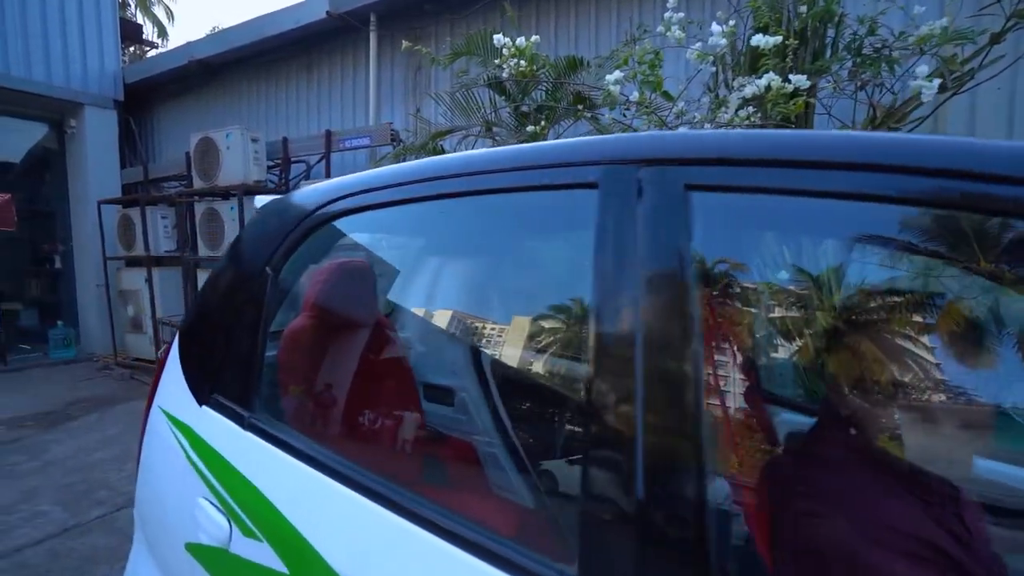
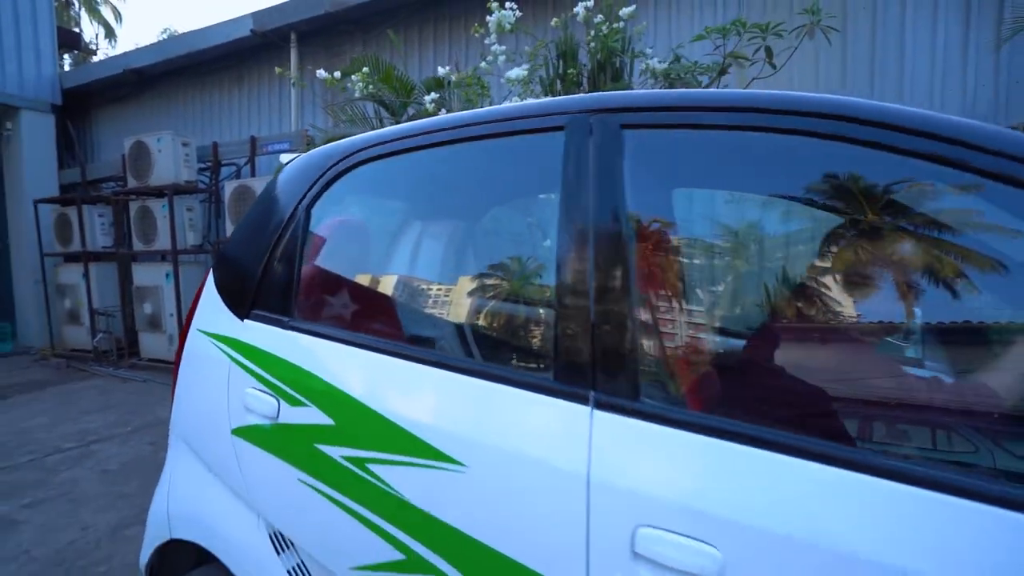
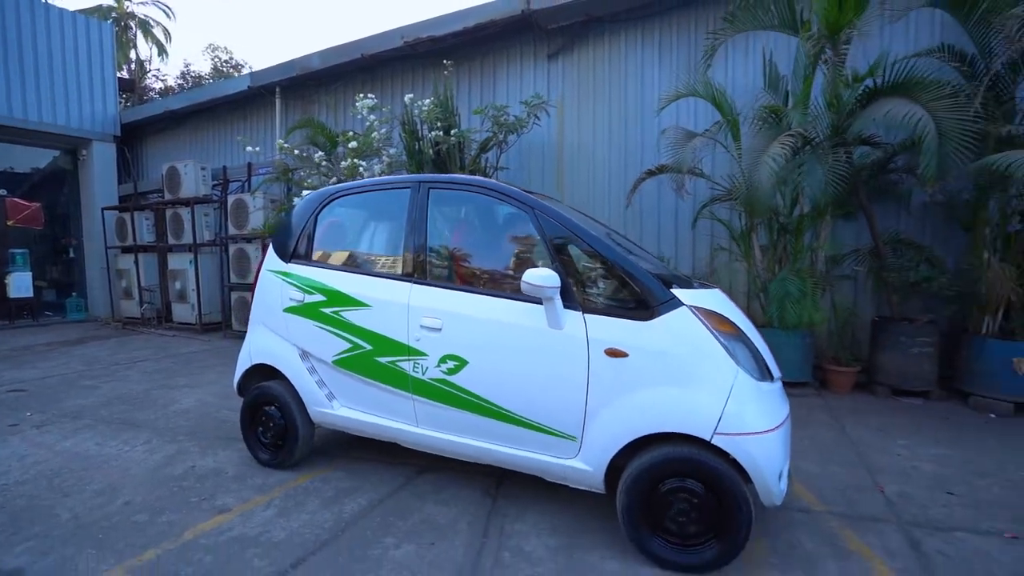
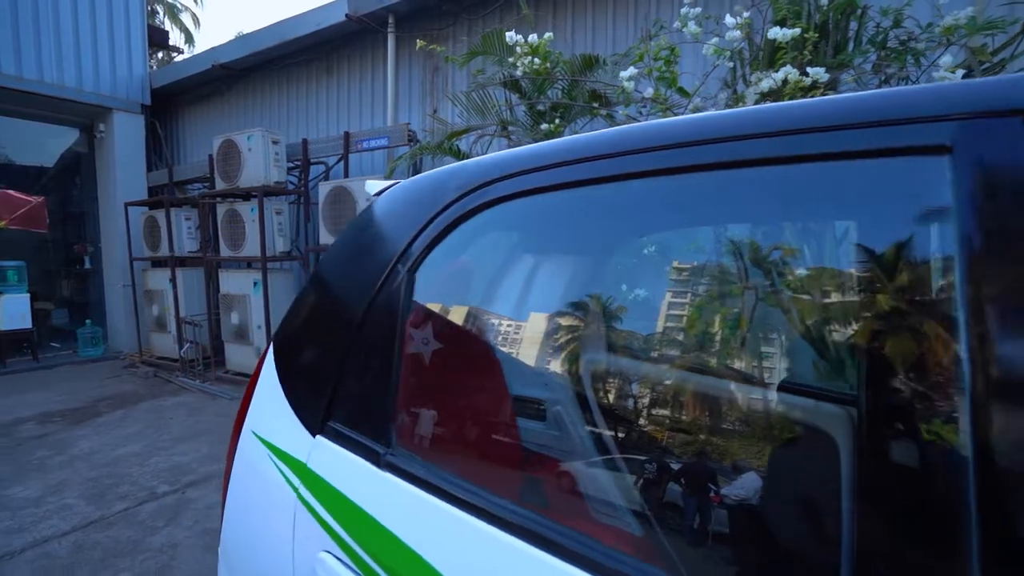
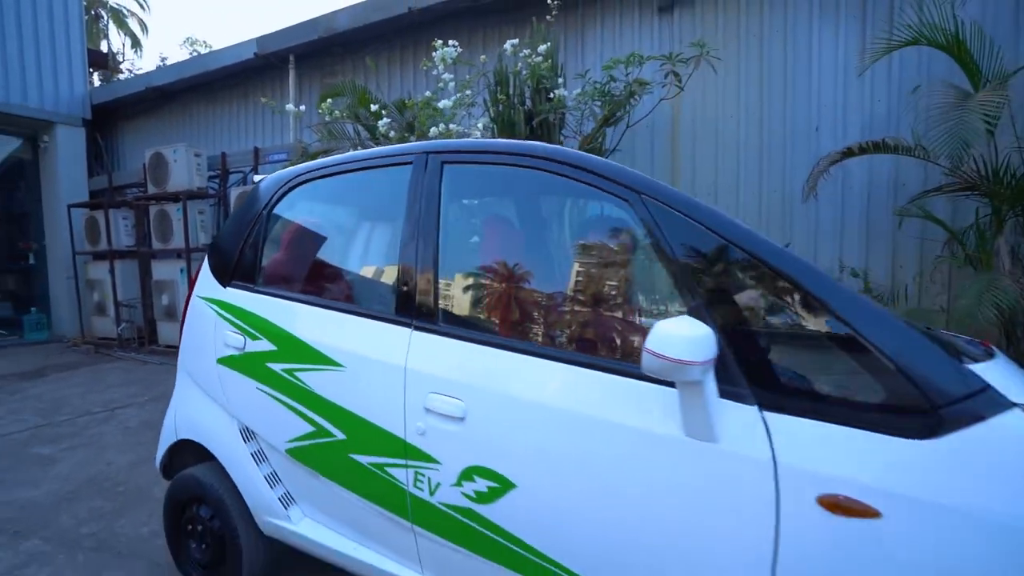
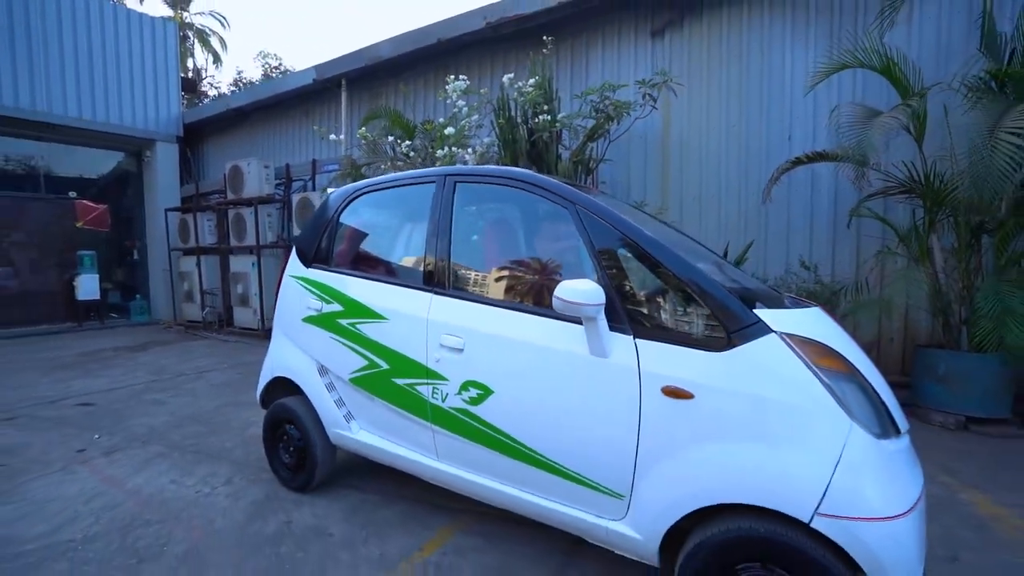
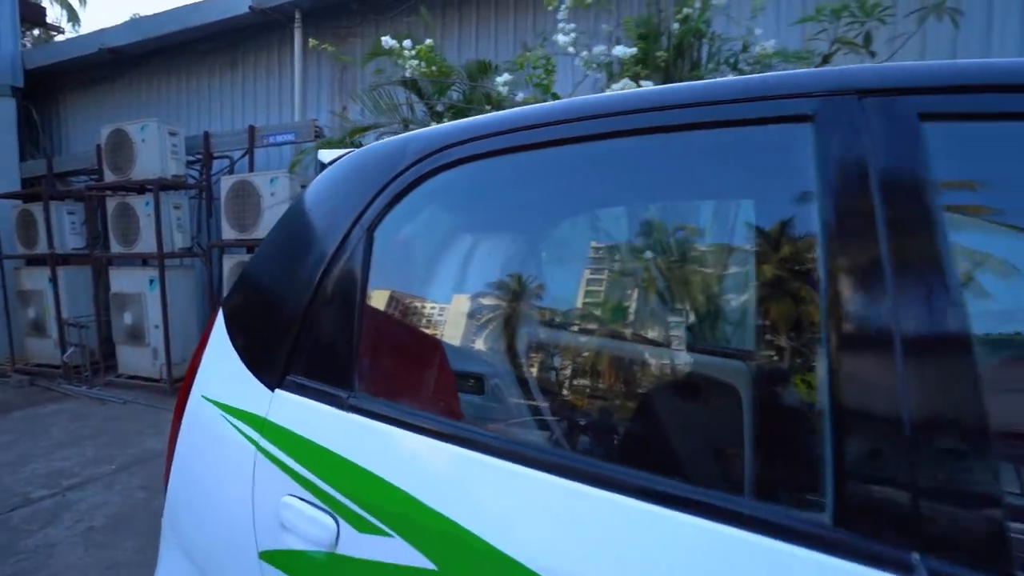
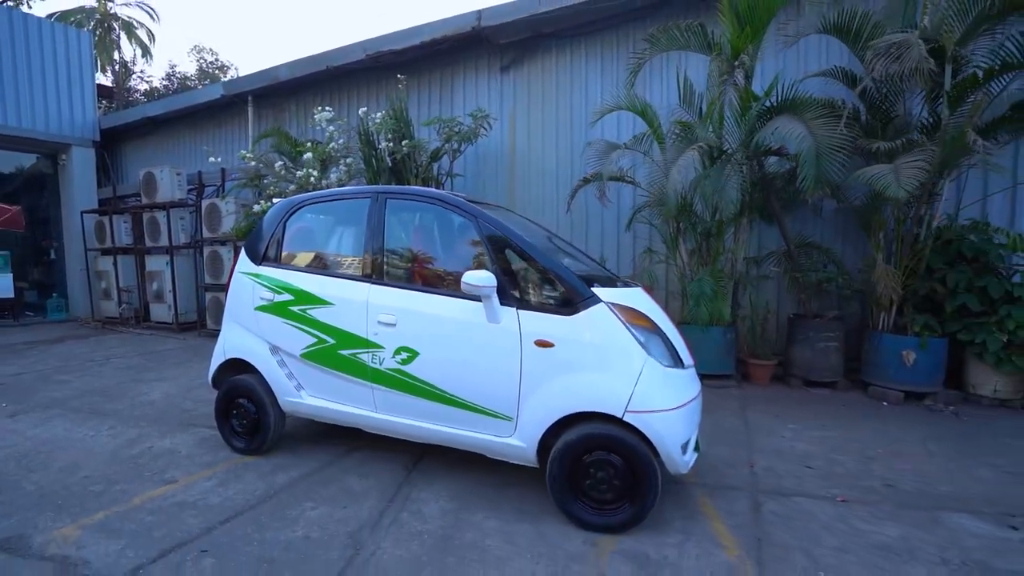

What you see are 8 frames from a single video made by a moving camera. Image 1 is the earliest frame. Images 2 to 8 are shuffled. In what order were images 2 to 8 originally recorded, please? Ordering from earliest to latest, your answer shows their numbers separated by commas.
4, 7, 2, 5, 6, 3, 8
